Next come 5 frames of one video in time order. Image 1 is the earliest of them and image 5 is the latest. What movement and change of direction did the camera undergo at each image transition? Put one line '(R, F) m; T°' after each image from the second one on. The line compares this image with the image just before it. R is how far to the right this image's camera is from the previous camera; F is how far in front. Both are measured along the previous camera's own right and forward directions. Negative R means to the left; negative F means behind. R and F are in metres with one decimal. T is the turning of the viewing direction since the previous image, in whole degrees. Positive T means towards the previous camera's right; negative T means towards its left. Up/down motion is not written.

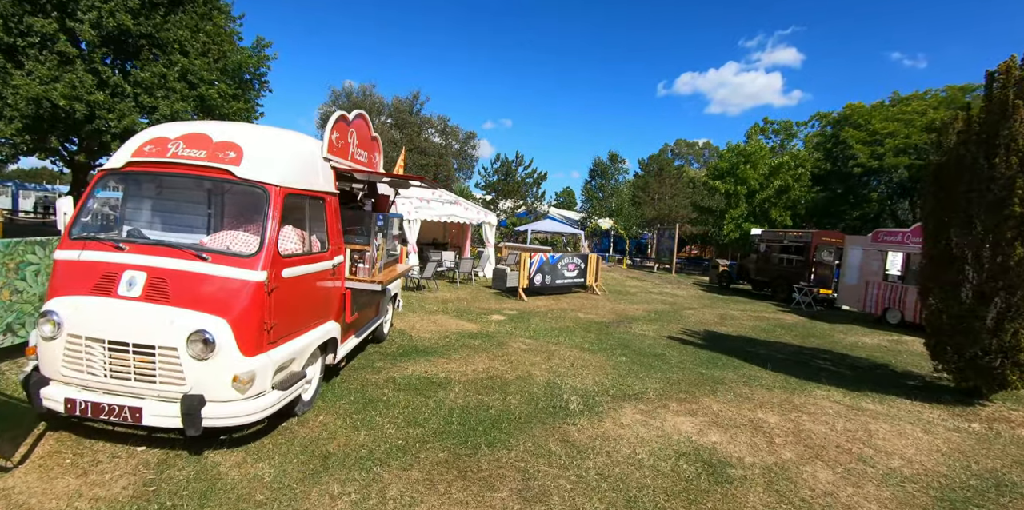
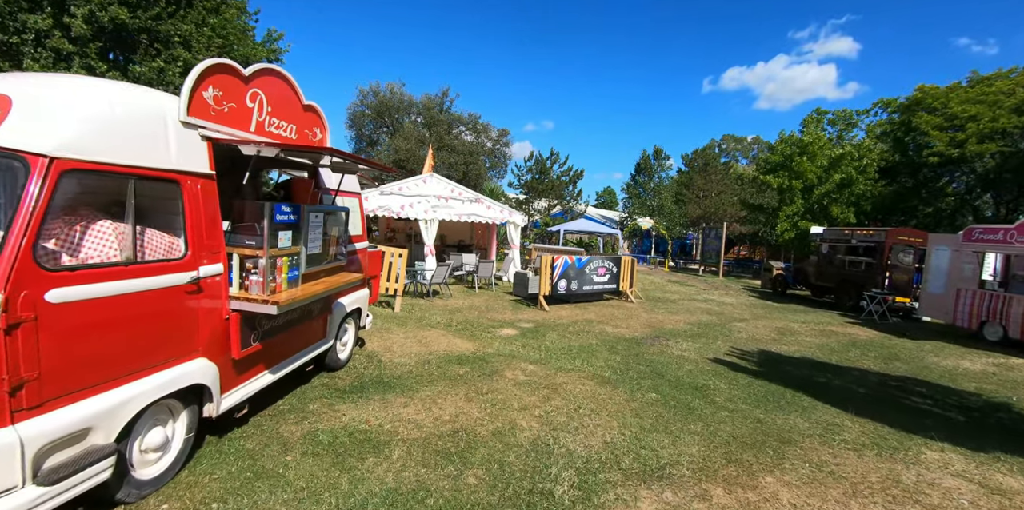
(+0.6, +1.5) m; -5°
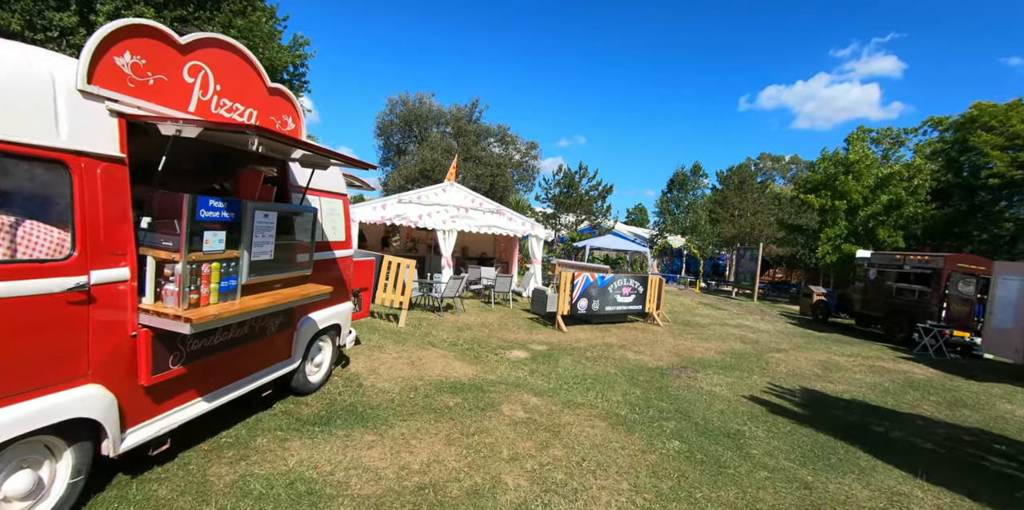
(+0.3, +0.7) m; -4°
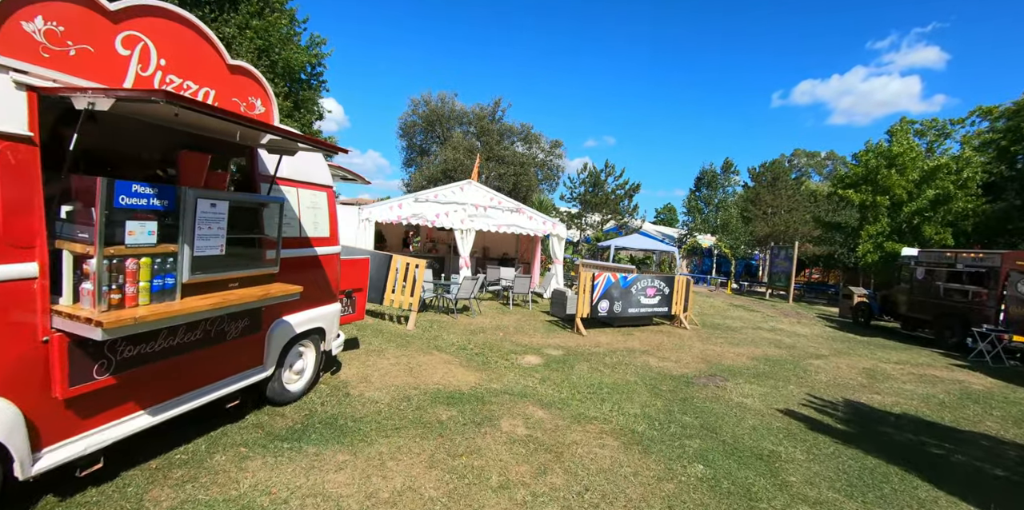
(+0.2, +0.5) m; -3°
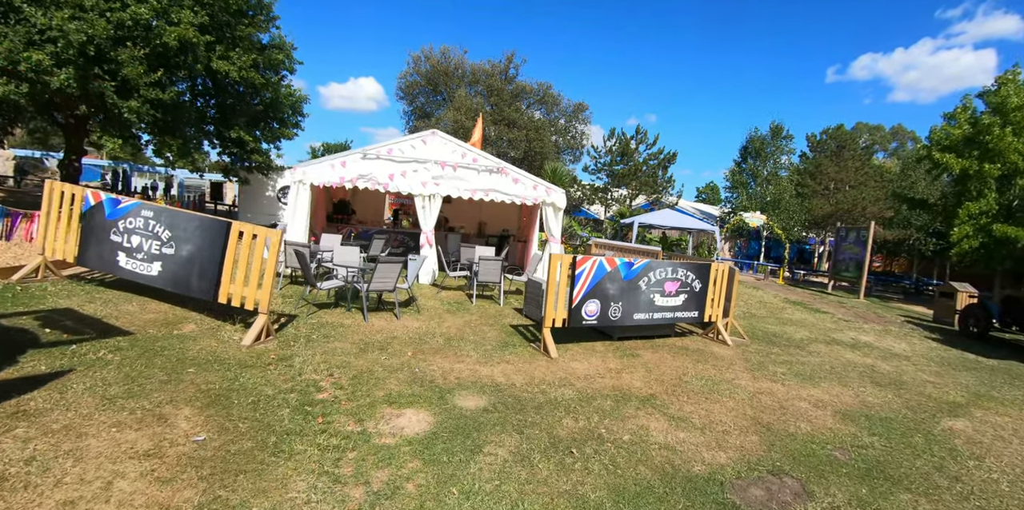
(+1.4, +3.5) m; -5°
